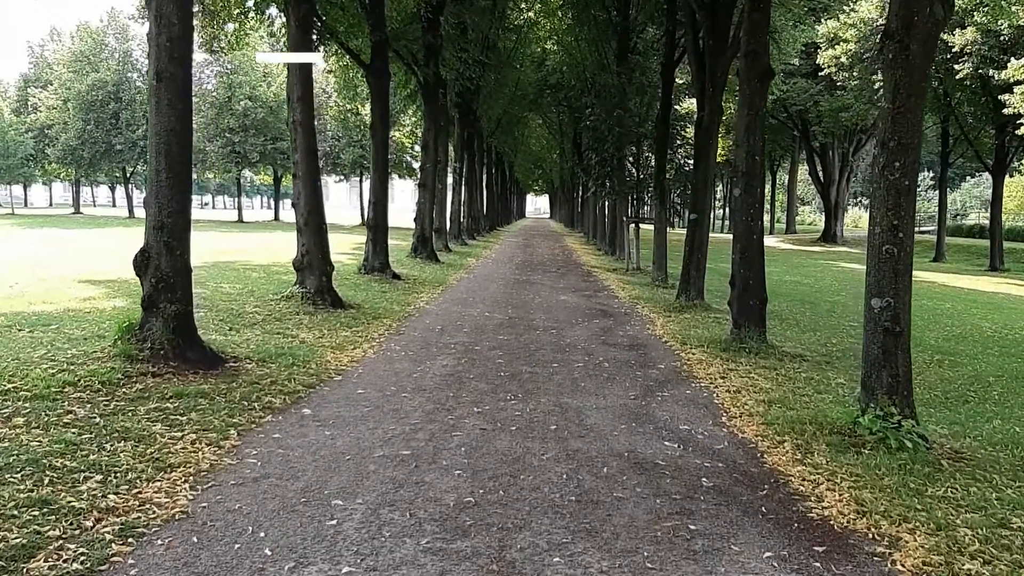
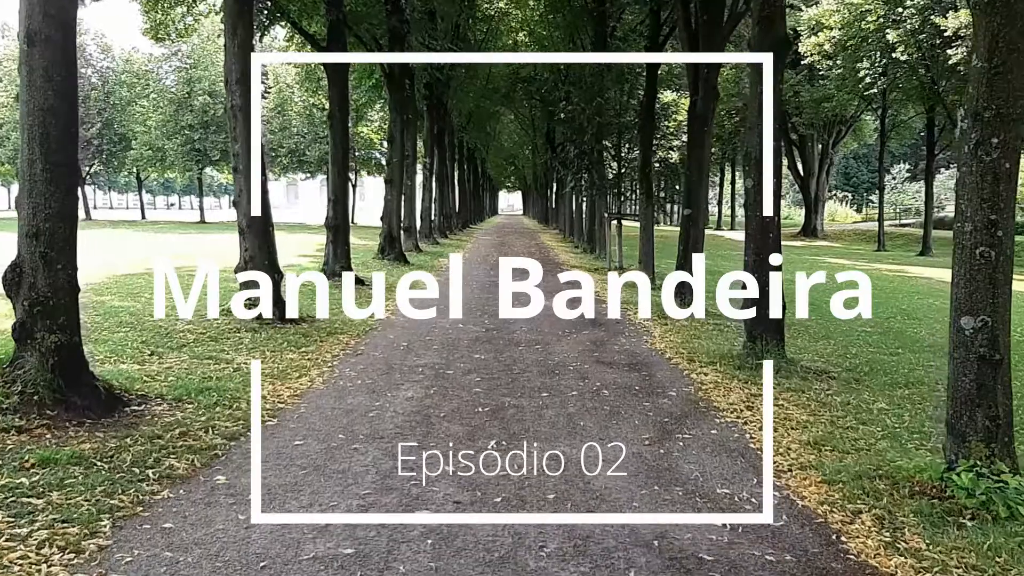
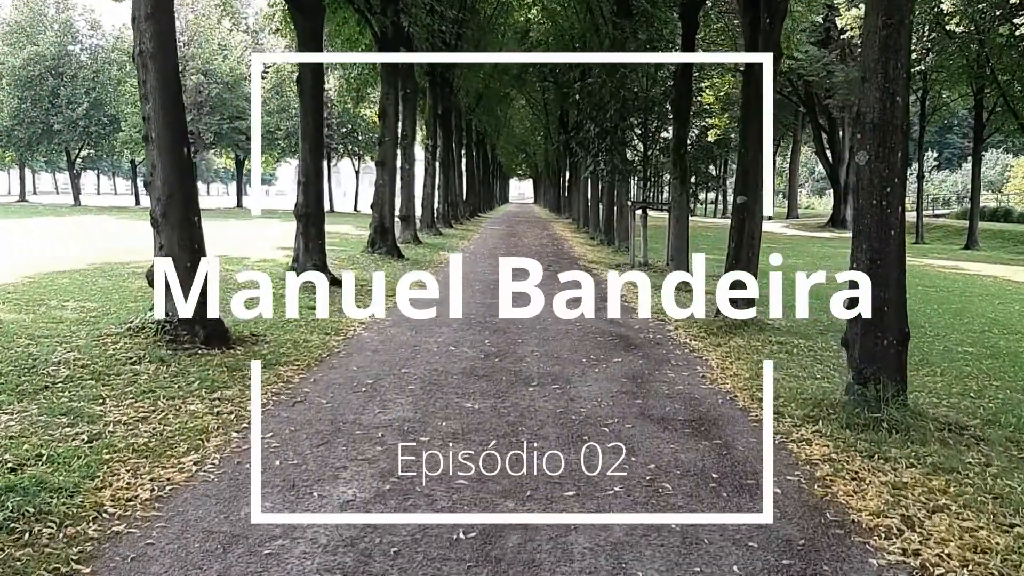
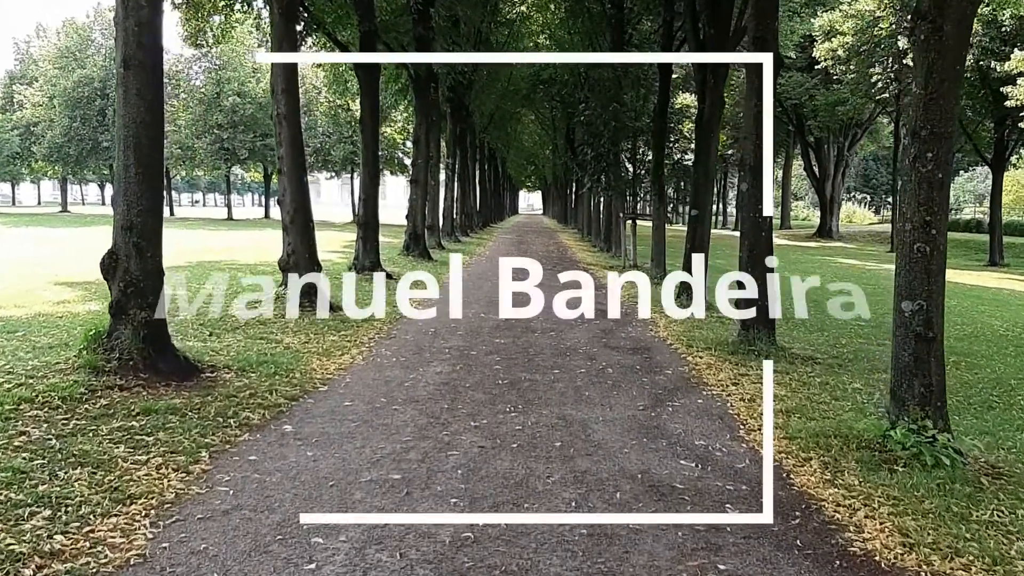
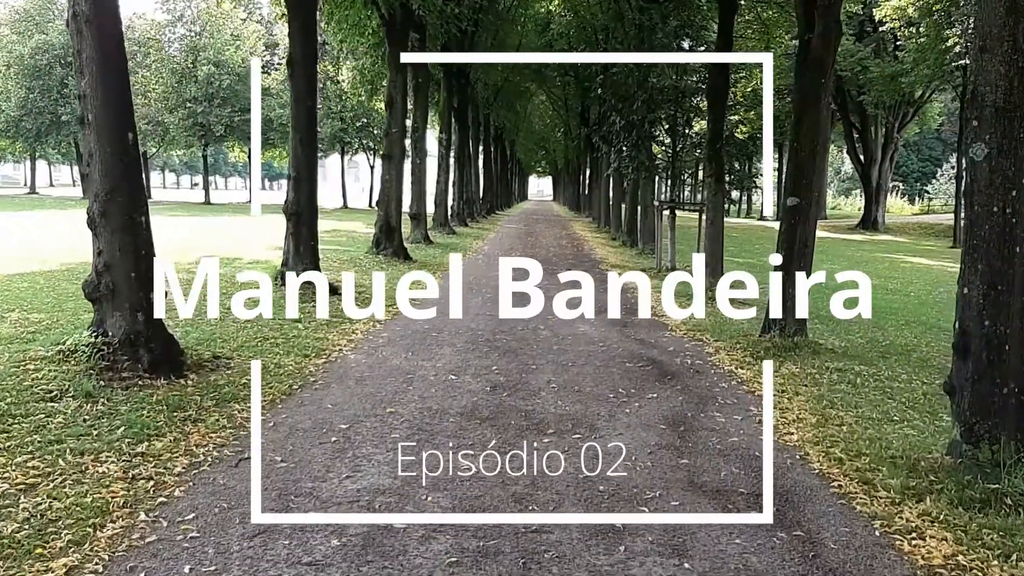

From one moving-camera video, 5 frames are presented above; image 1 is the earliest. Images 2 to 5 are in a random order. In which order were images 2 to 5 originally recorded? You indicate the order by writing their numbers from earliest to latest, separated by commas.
4, 2, 3, 5
